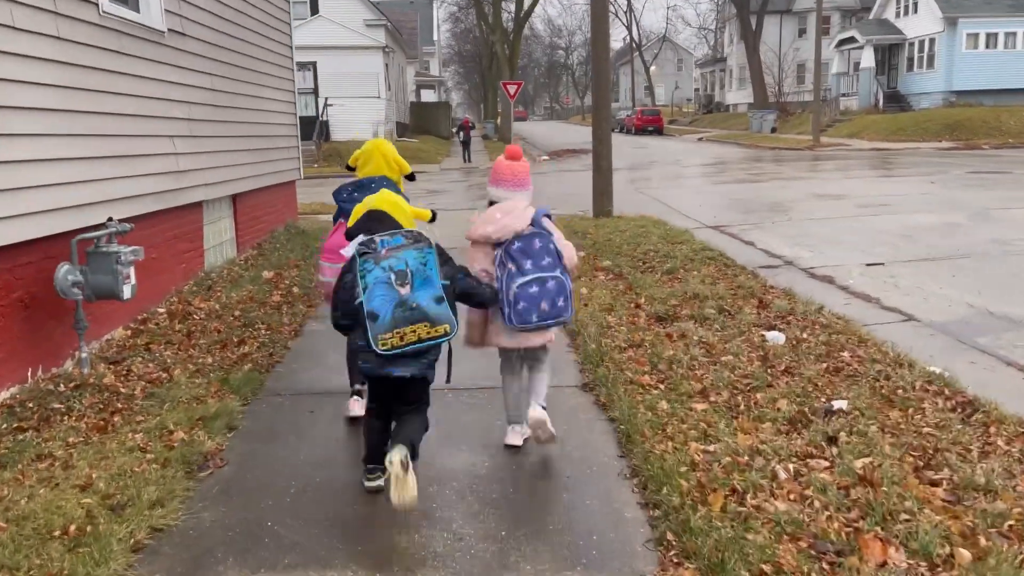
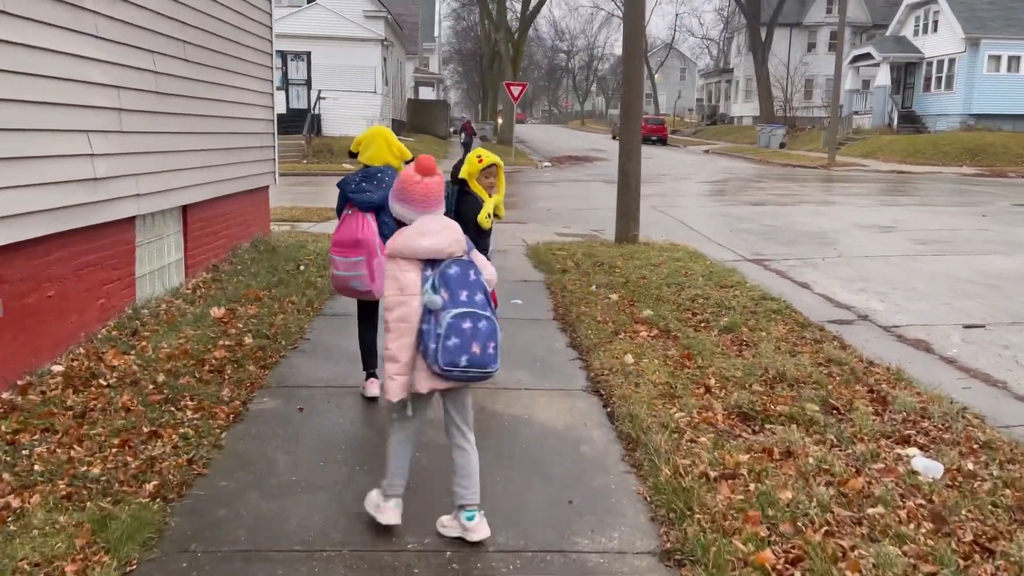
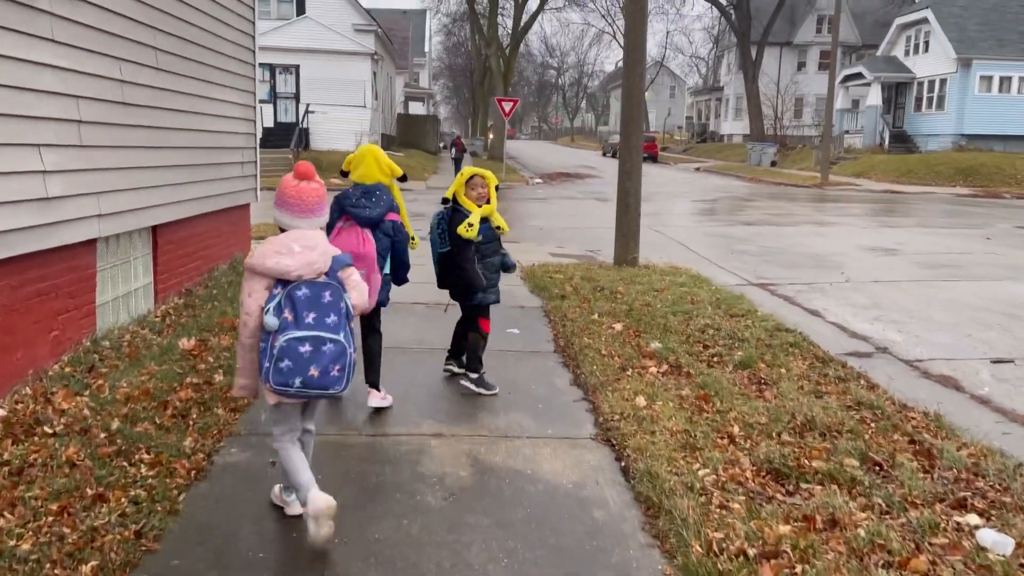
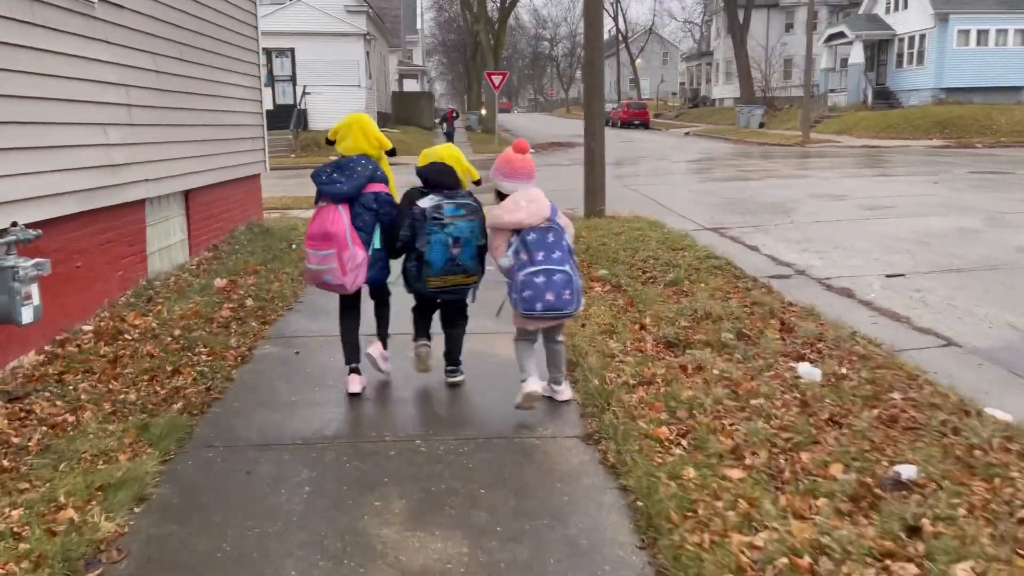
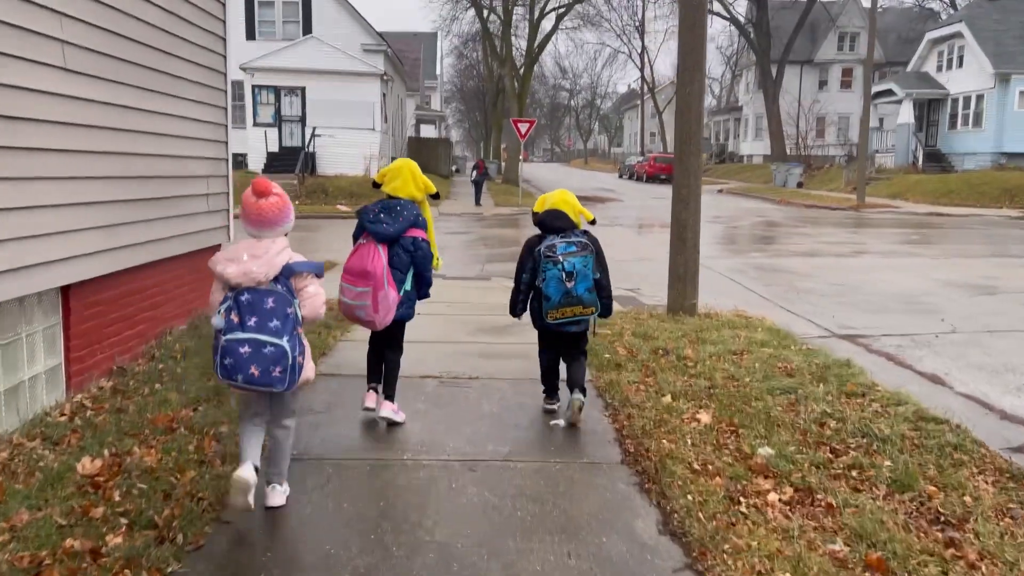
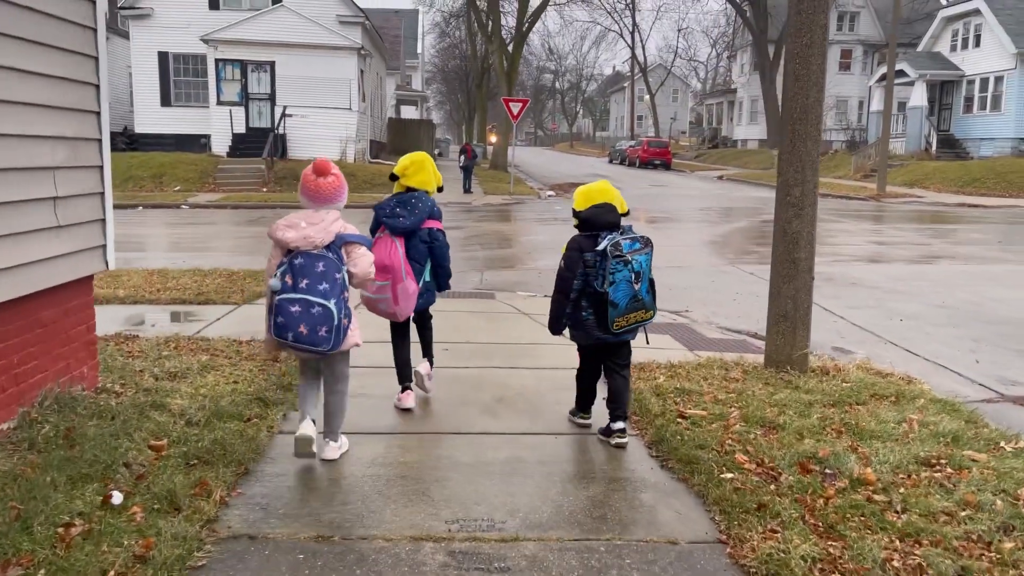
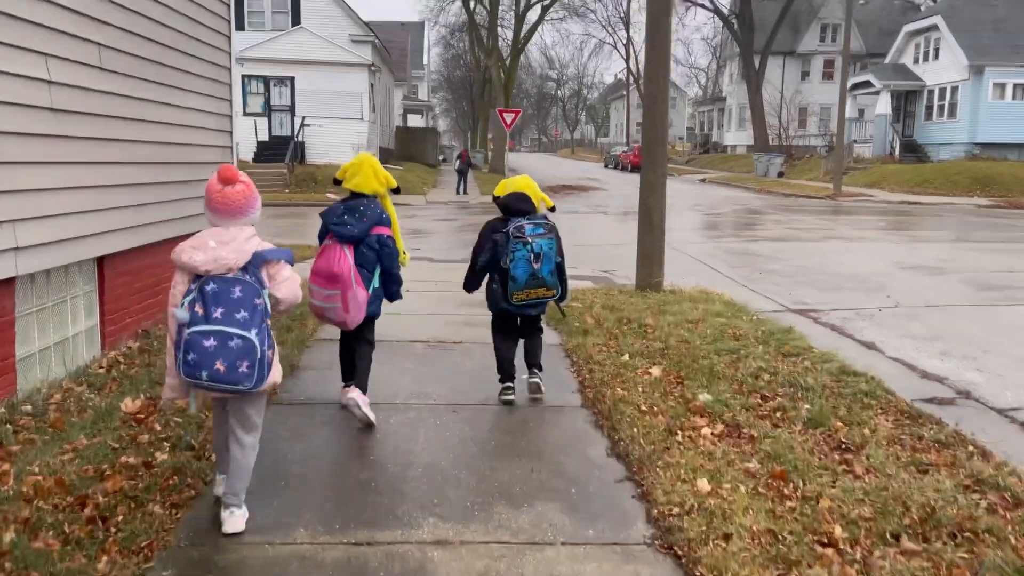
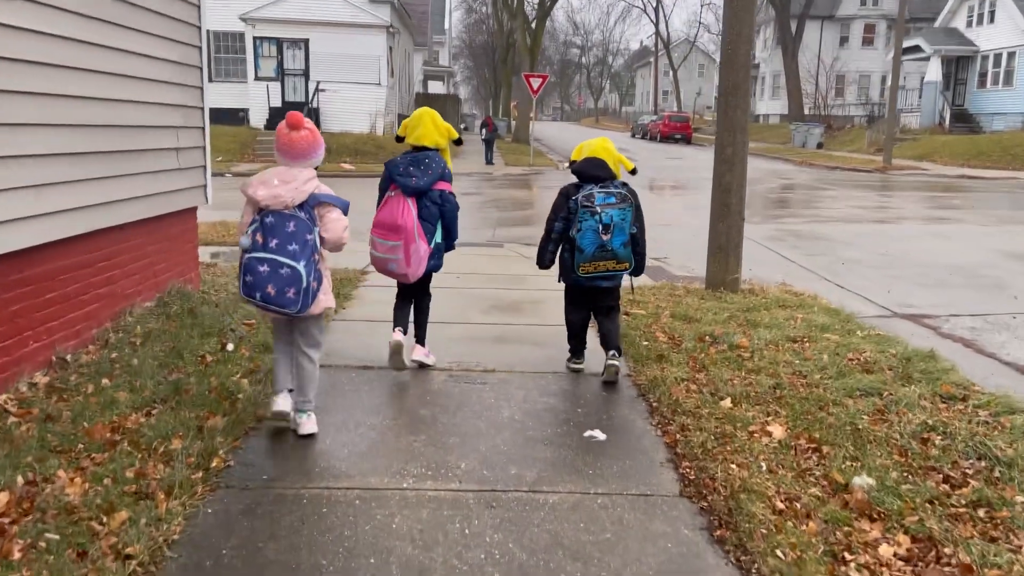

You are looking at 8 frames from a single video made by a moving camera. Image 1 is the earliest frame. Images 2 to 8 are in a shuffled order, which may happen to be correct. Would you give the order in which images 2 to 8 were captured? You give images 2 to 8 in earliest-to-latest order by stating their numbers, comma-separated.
4, 2, 3, 7, 5, 8, 6
